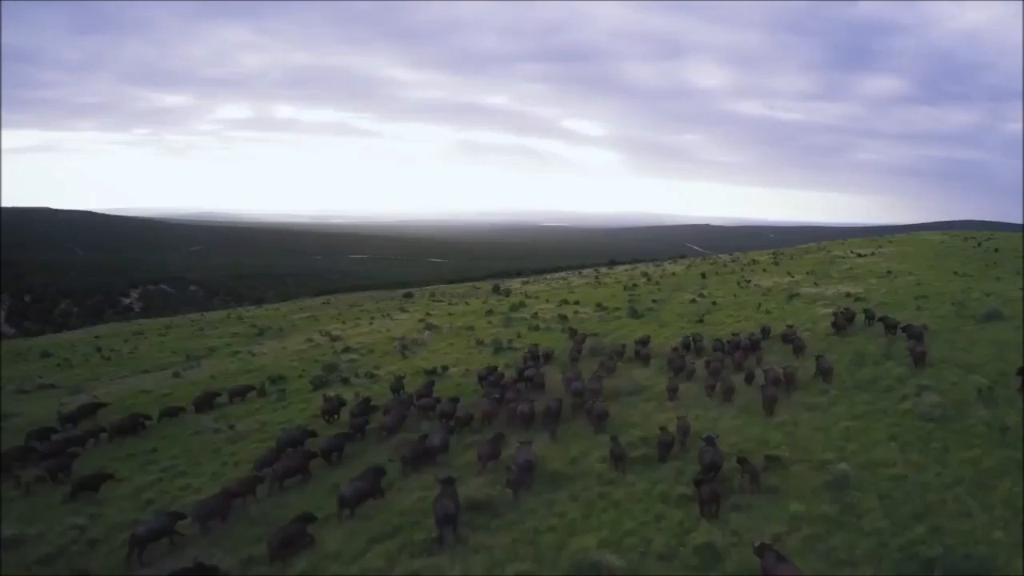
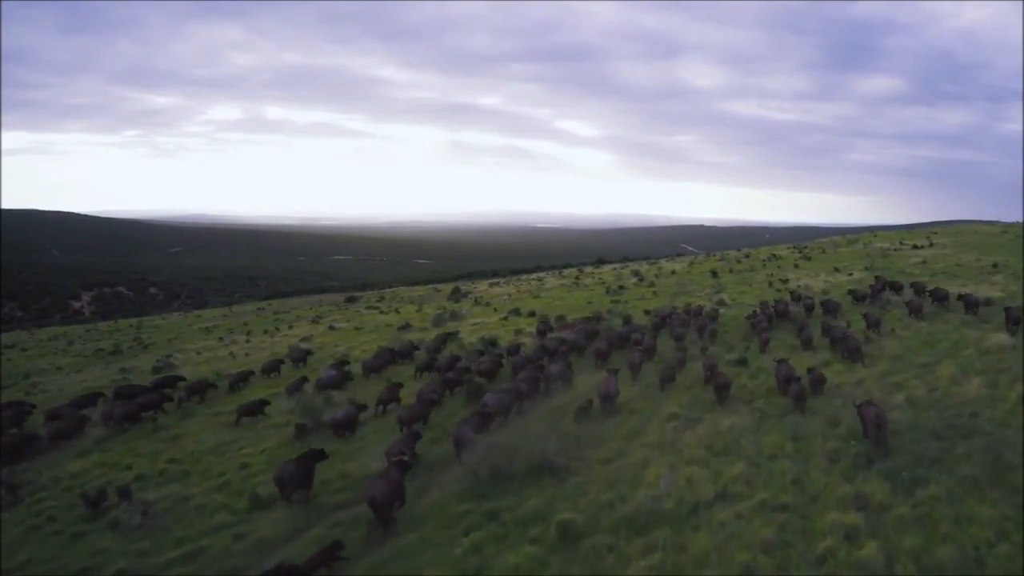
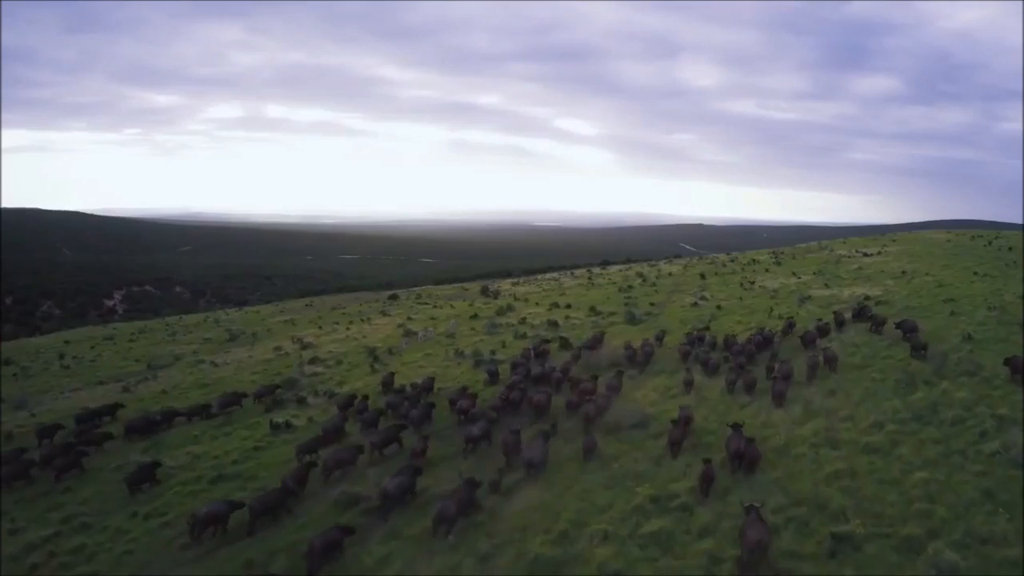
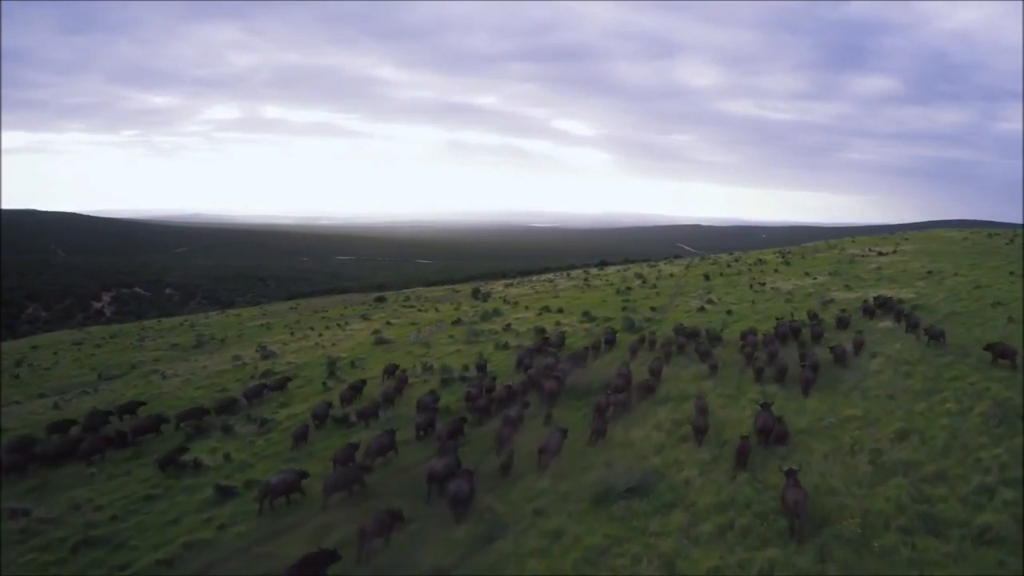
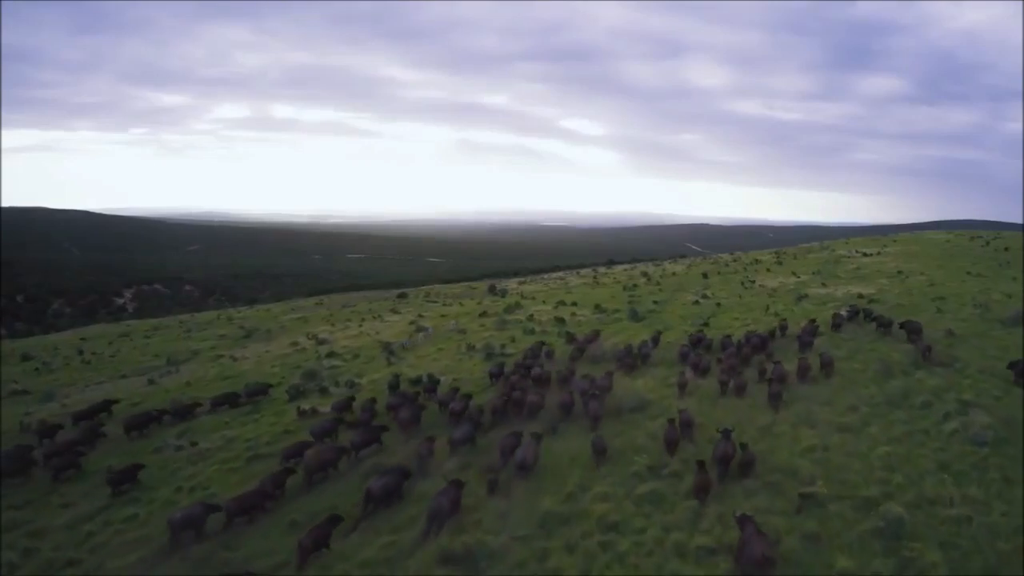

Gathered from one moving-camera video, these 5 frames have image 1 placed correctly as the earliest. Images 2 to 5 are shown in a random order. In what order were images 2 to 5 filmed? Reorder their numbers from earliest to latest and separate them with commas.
5, 3, 4, 2
